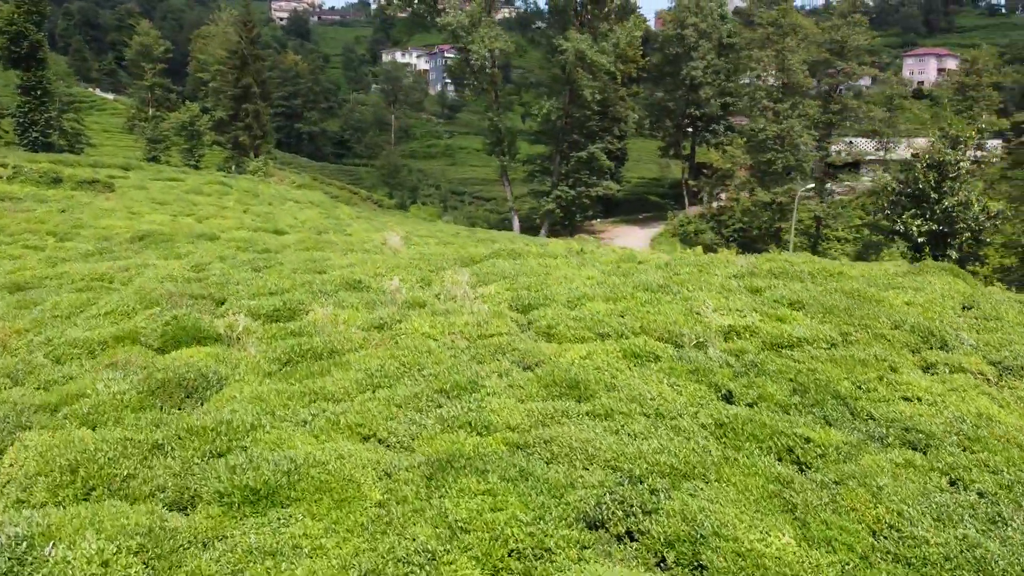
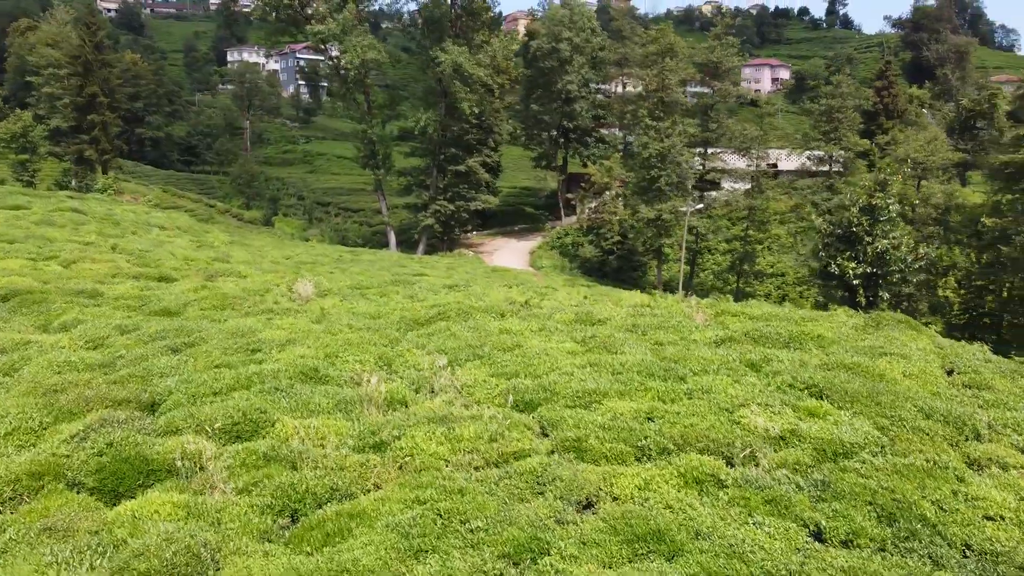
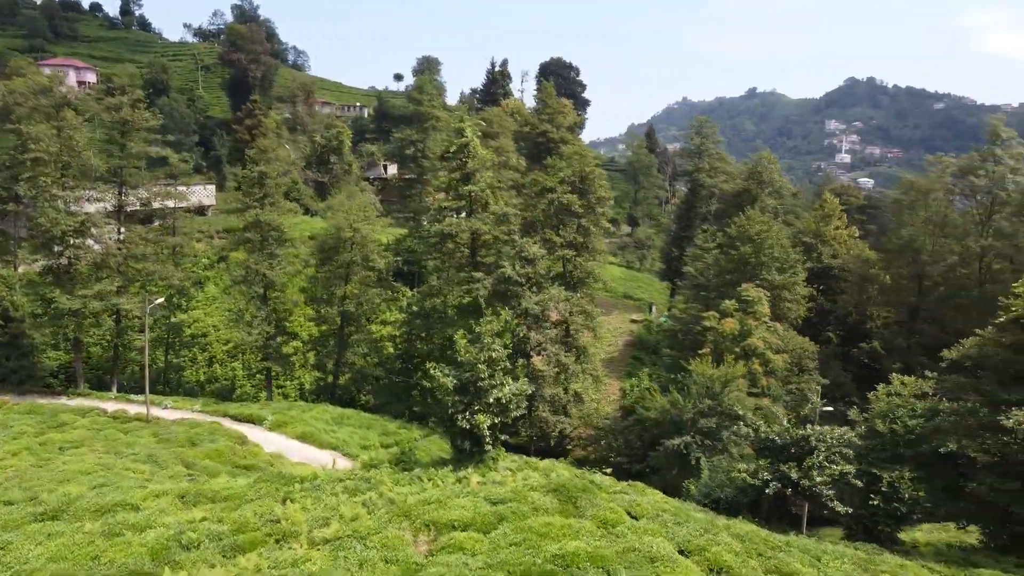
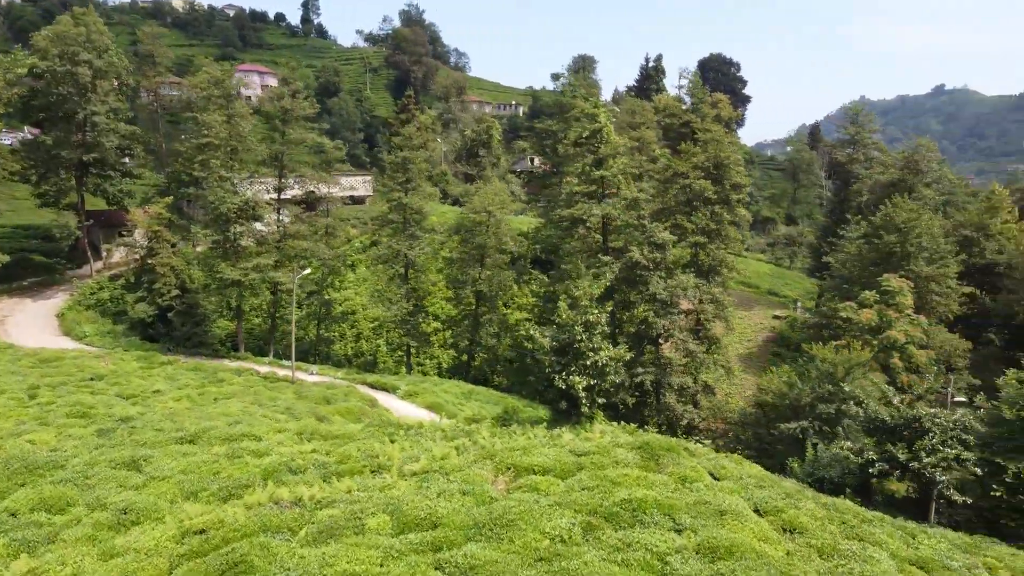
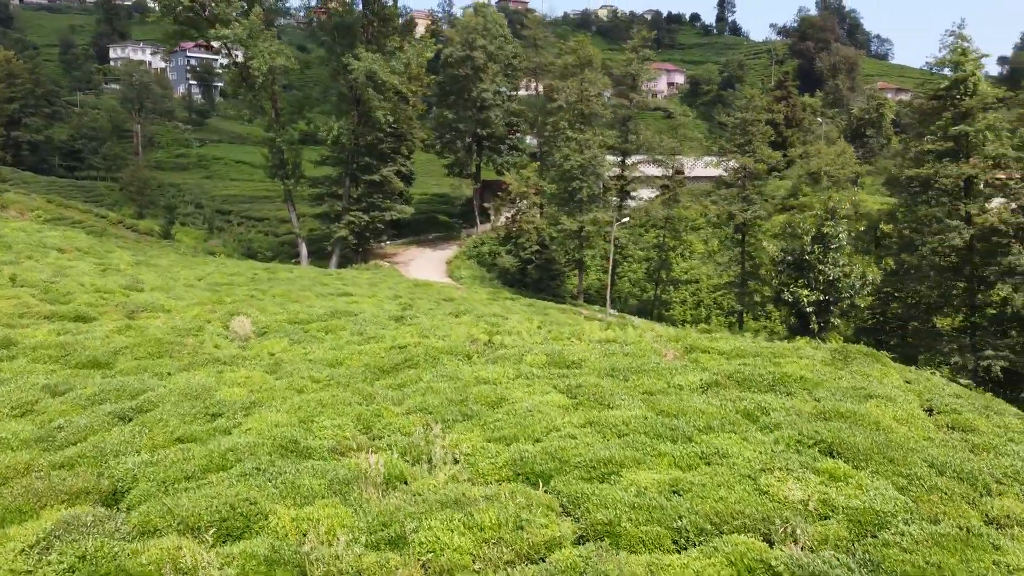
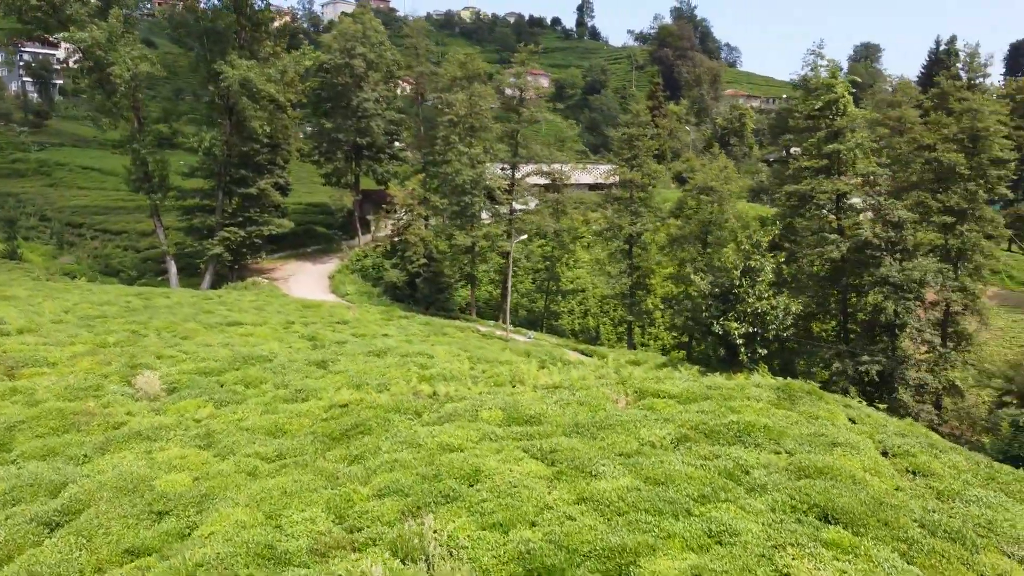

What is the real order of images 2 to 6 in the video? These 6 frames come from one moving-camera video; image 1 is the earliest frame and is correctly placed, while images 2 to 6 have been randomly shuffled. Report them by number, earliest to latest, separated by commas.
2, 5, 6, 4, 3
